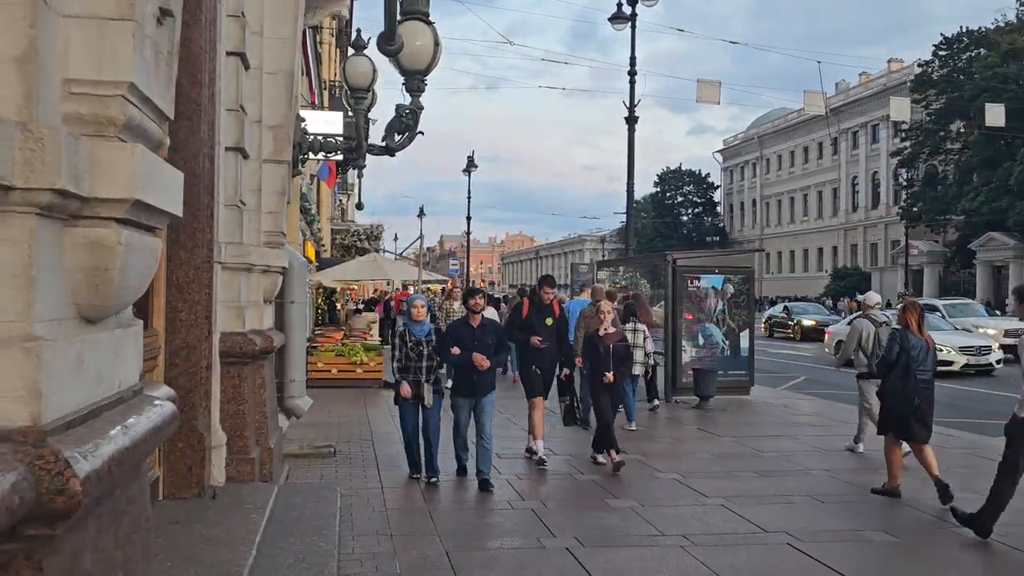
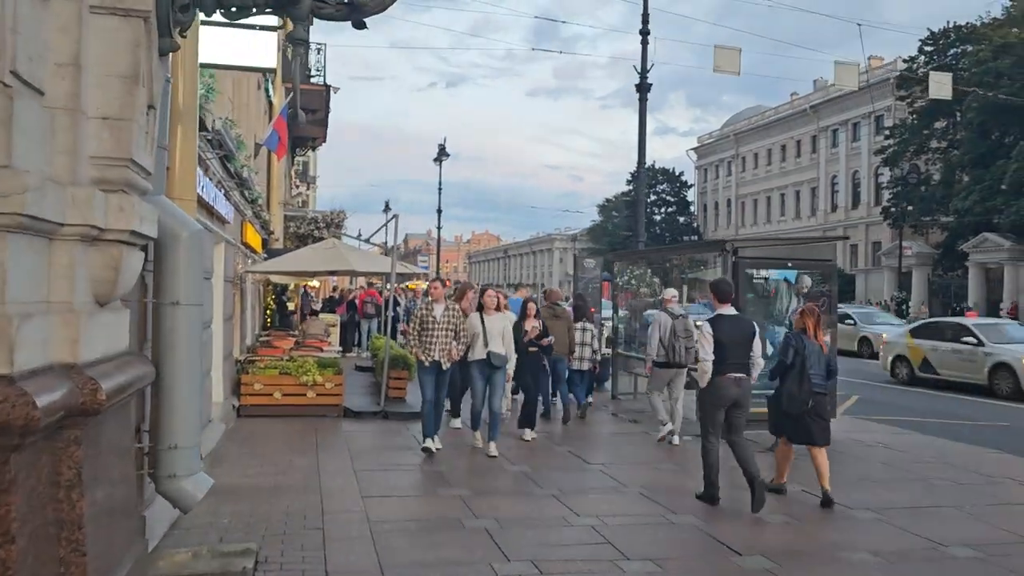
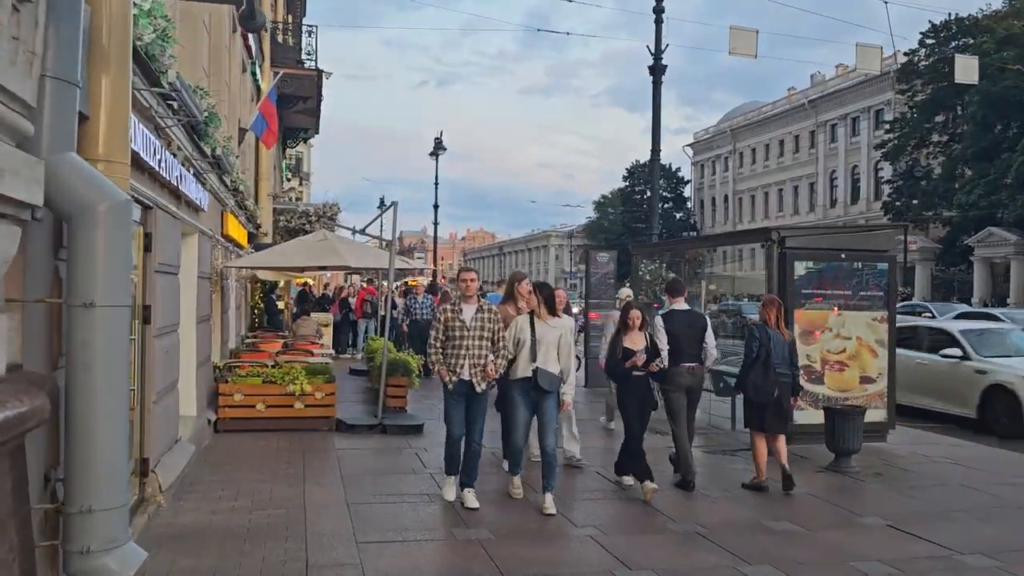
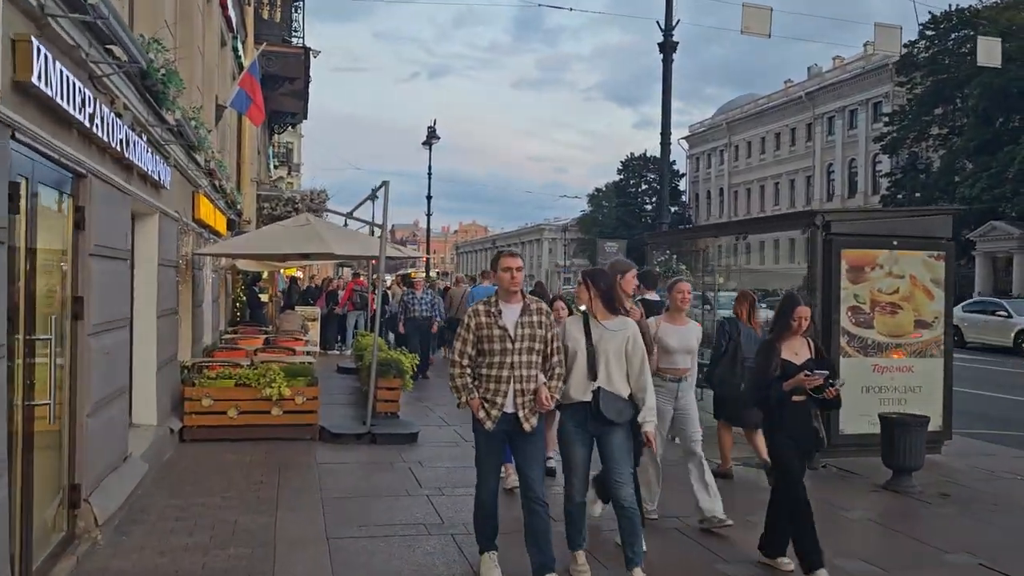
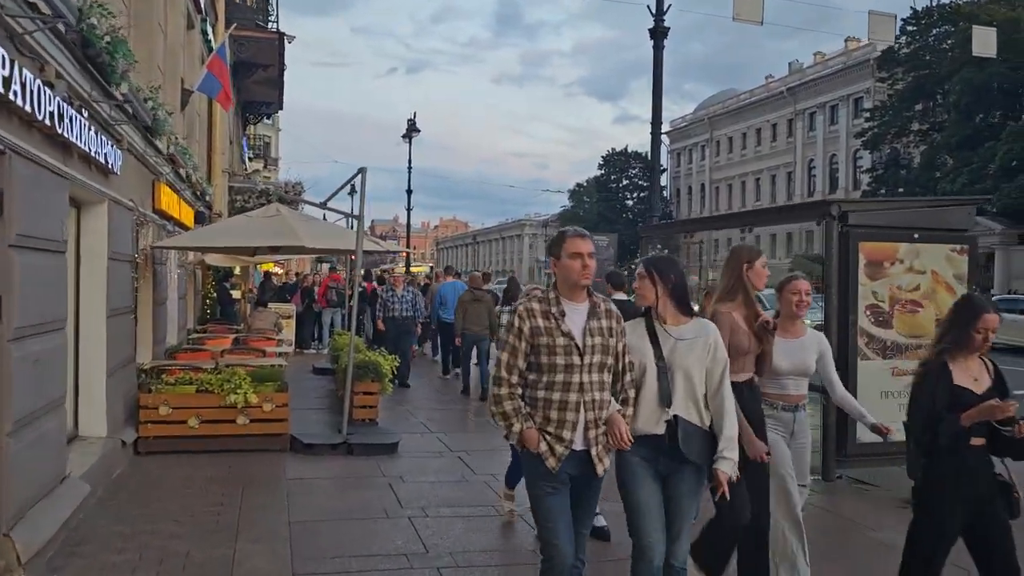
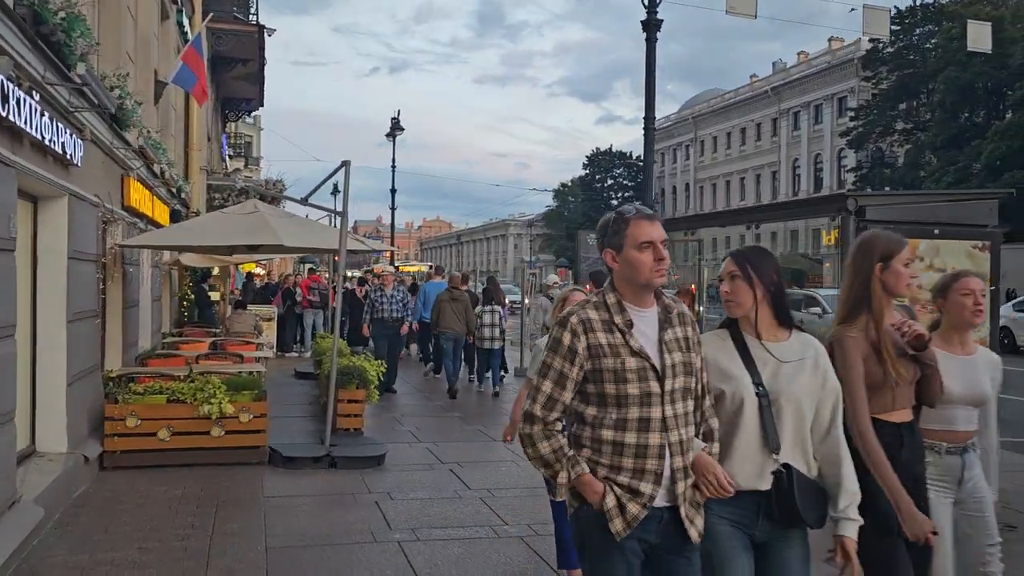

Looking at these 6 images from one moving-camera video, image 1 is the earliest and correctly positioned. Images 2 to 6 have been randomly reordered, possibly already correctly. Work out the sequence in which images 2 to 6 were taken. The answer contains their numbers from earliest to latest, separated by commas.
2, 3, 4, 5, 6
